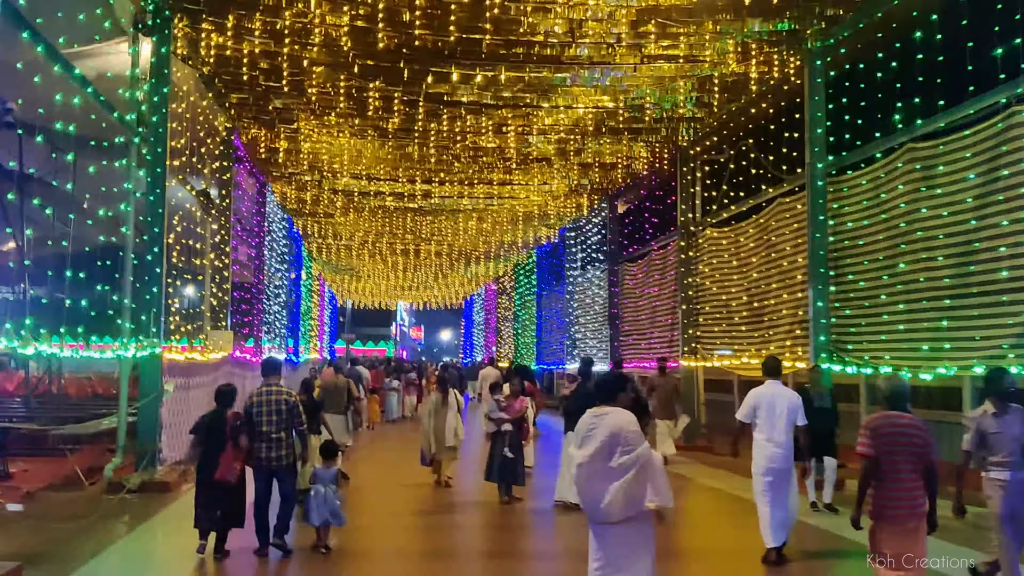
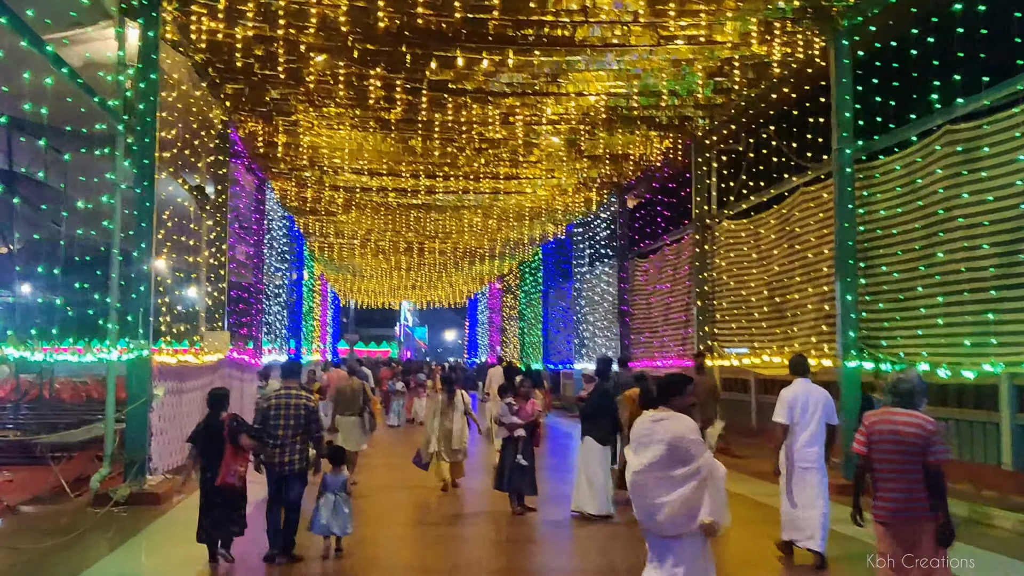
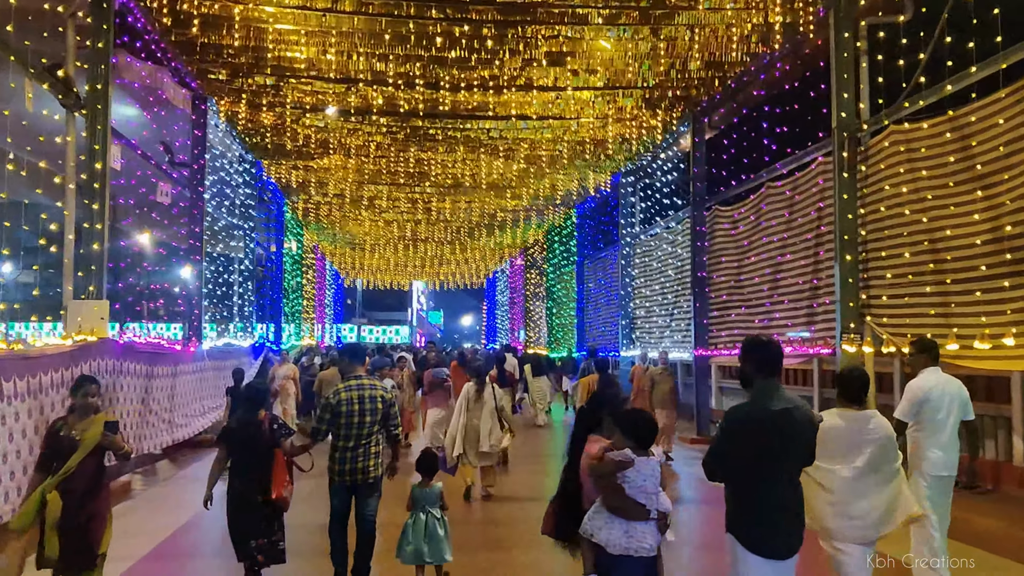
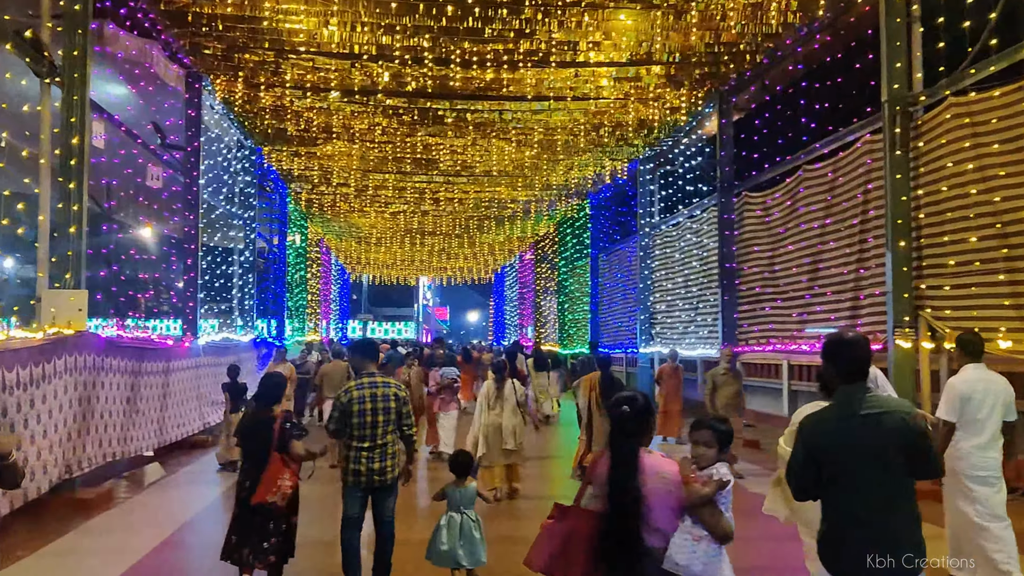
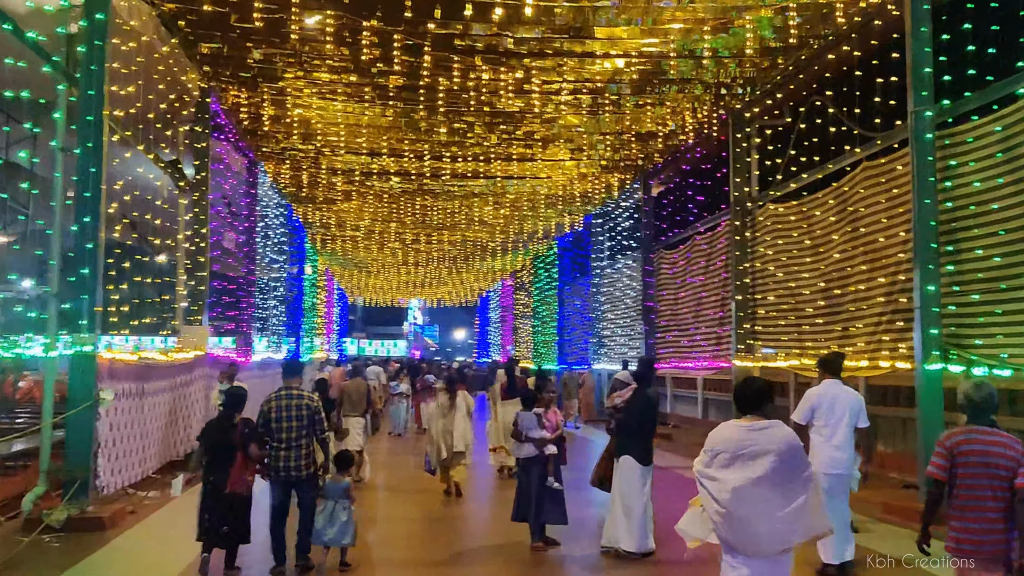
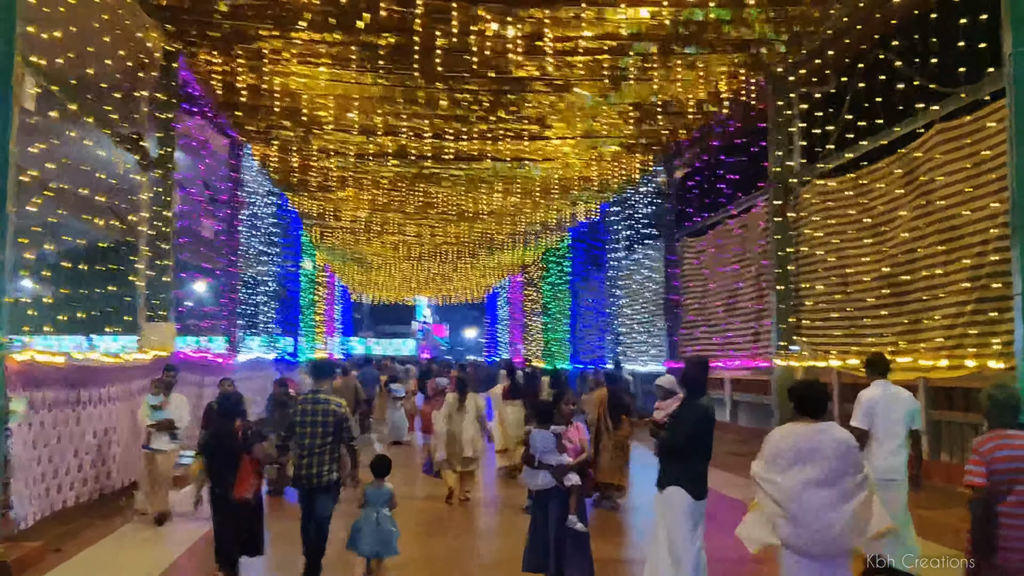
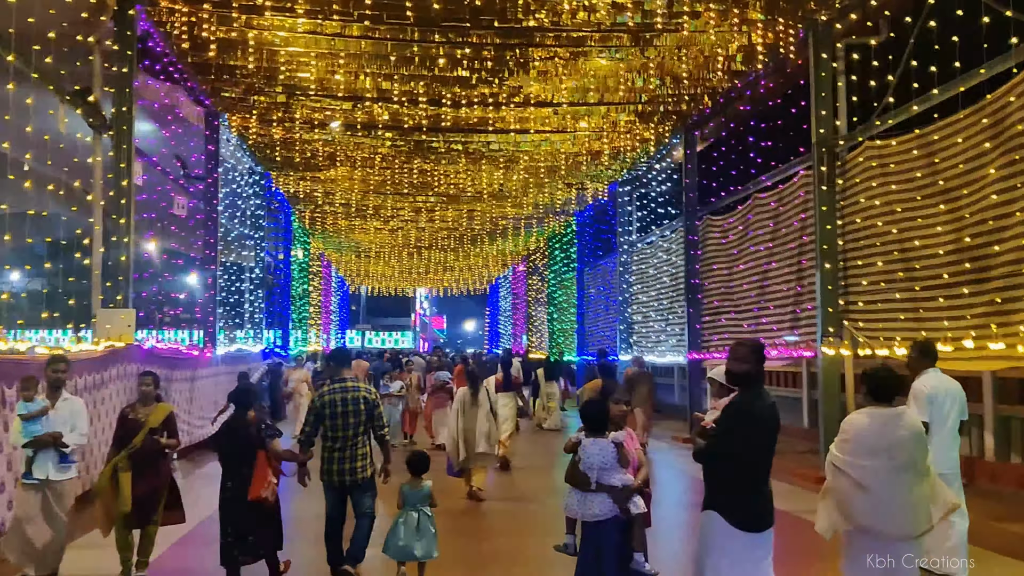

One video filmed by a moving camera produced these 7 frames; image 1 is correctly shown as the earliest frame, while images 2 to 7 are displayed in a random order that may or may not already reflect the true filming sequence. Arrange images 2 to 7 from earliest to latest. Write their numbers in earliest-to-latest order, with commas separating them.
2, 5, 6, 7, 3, 4
